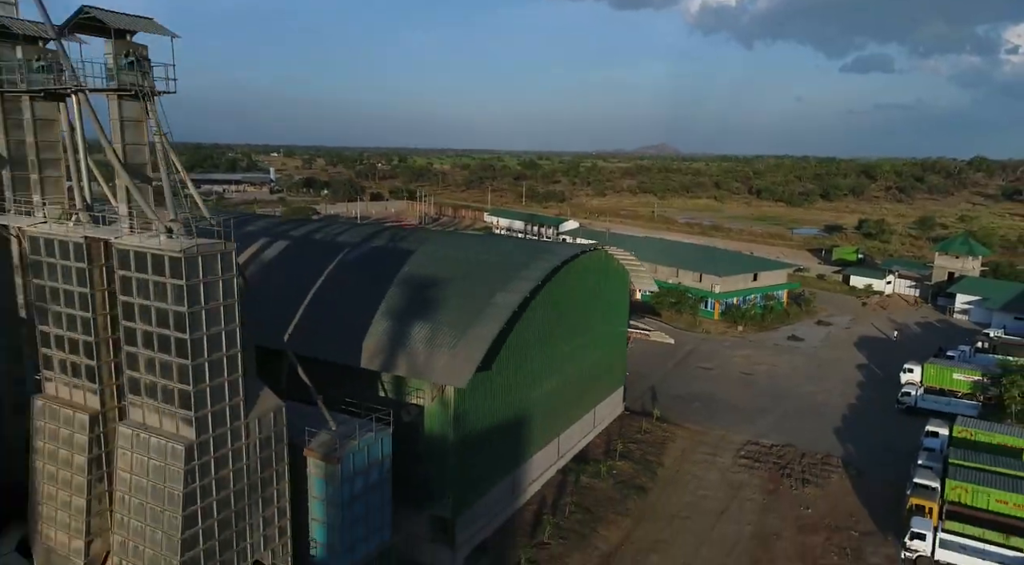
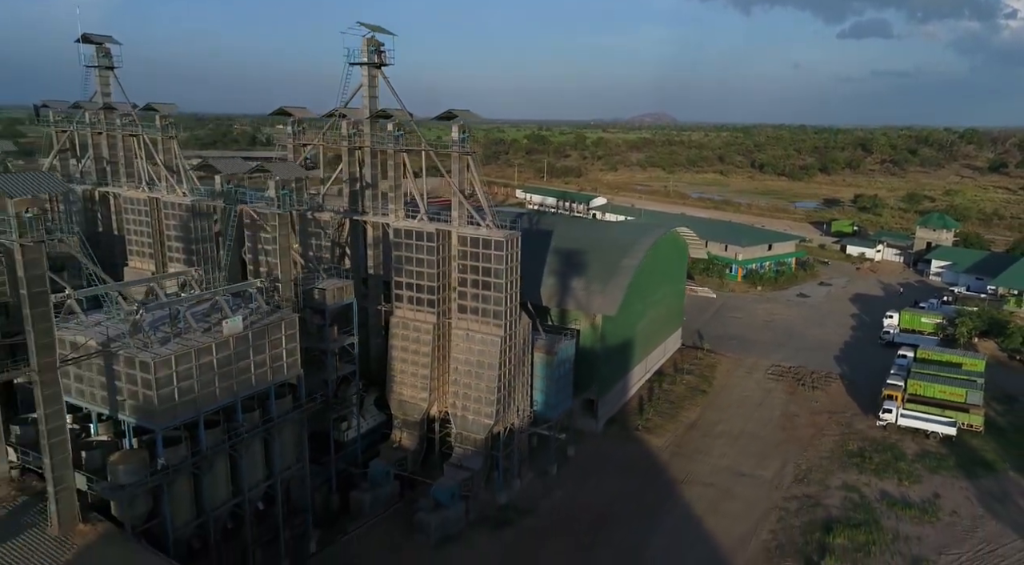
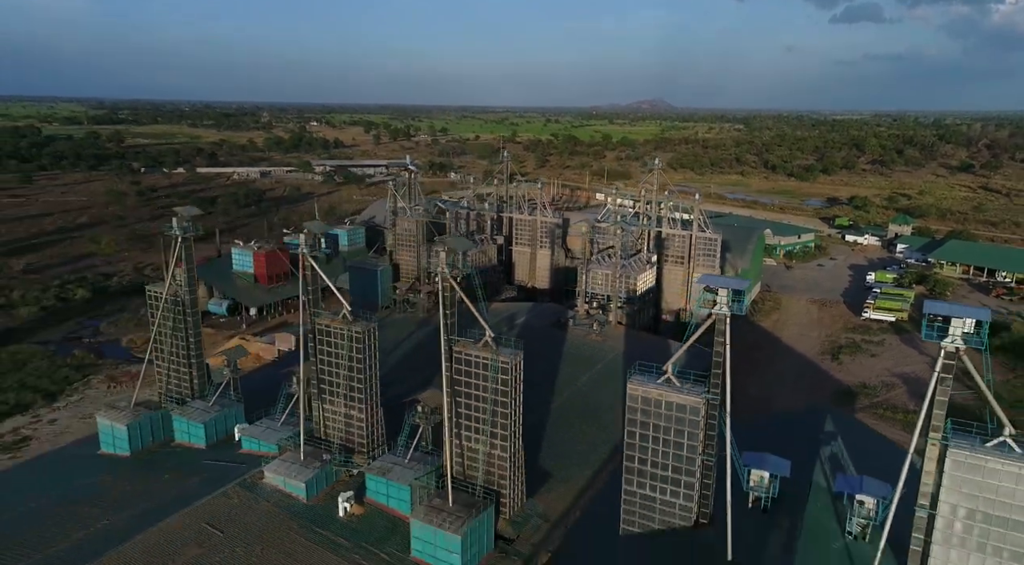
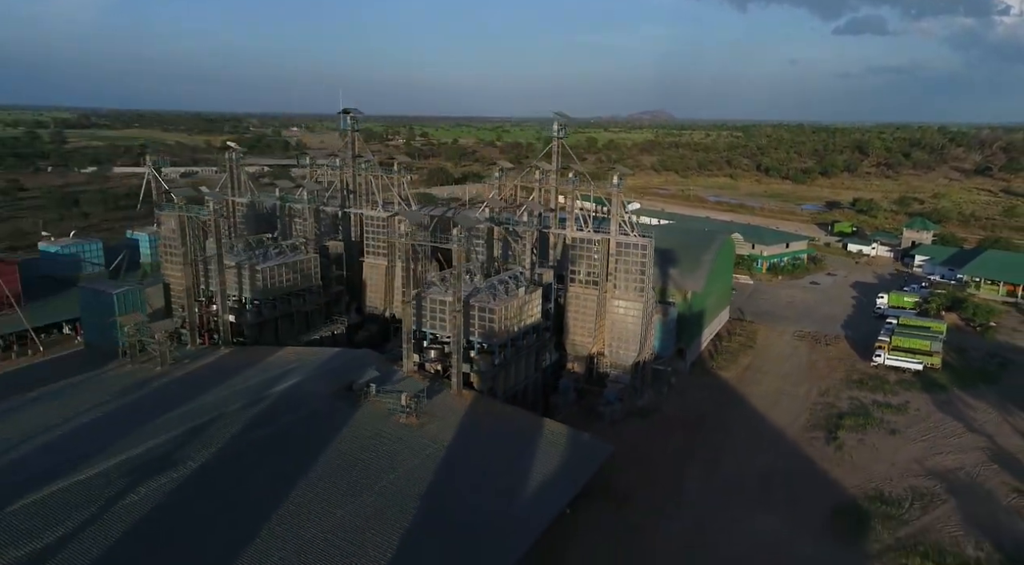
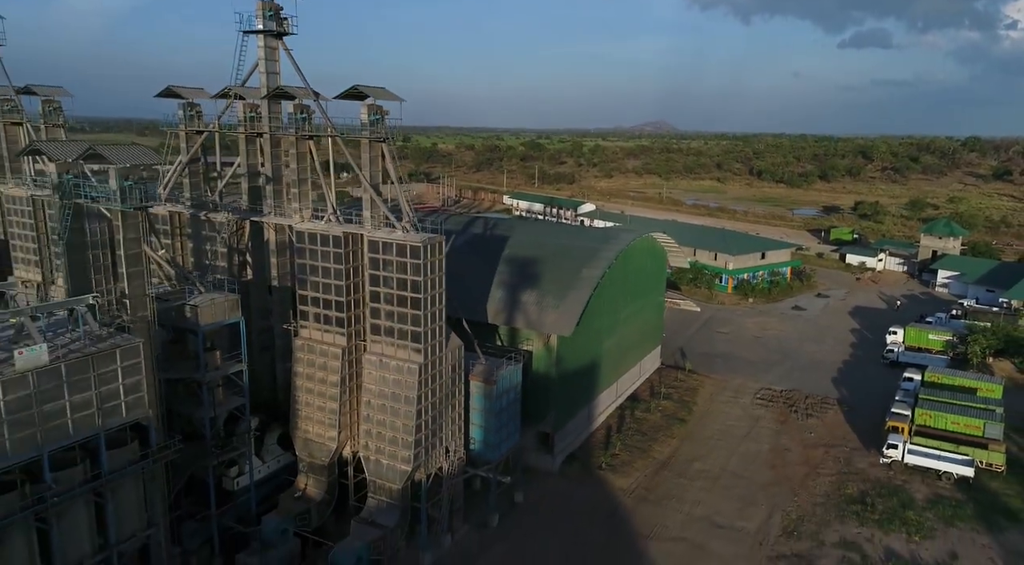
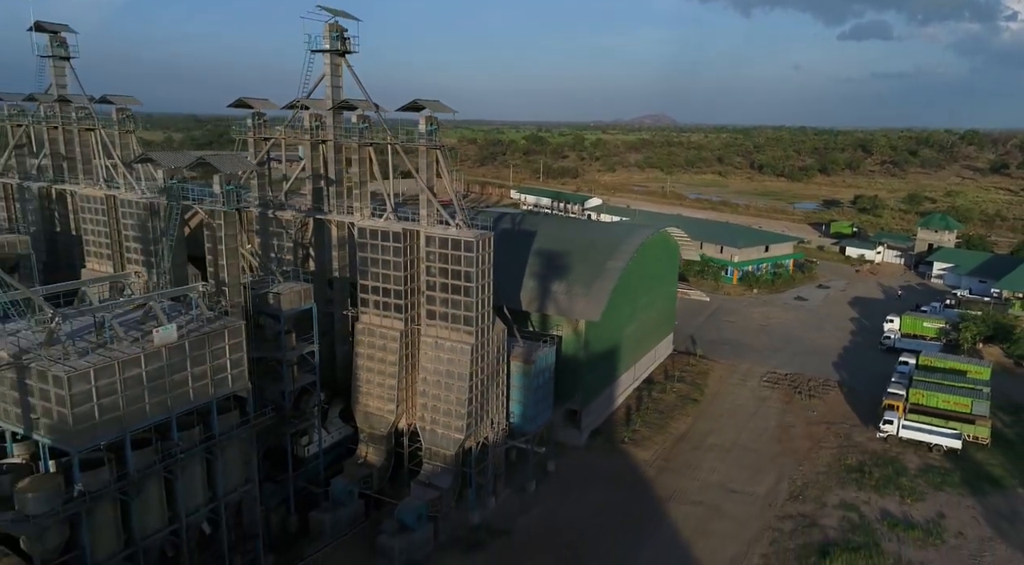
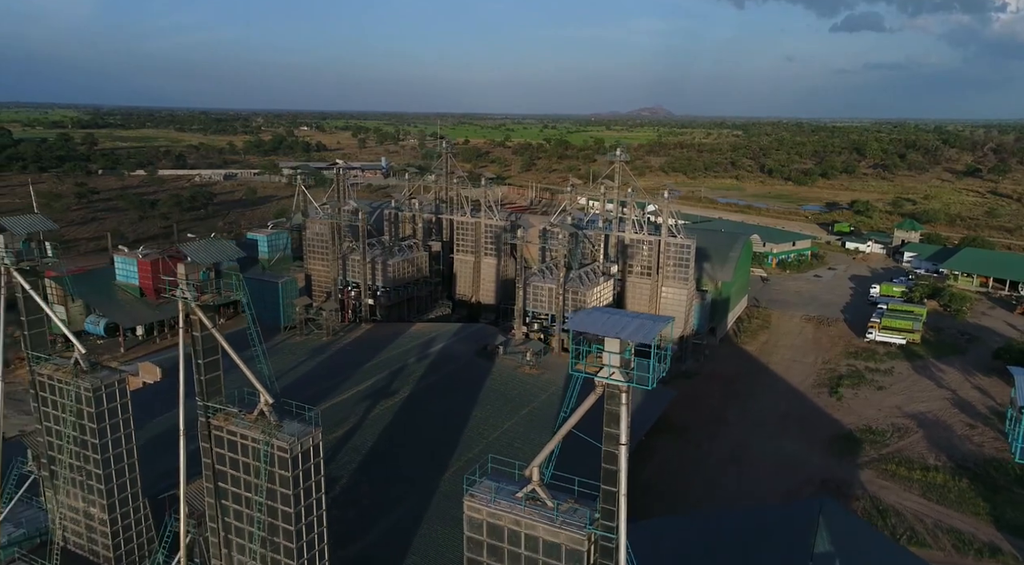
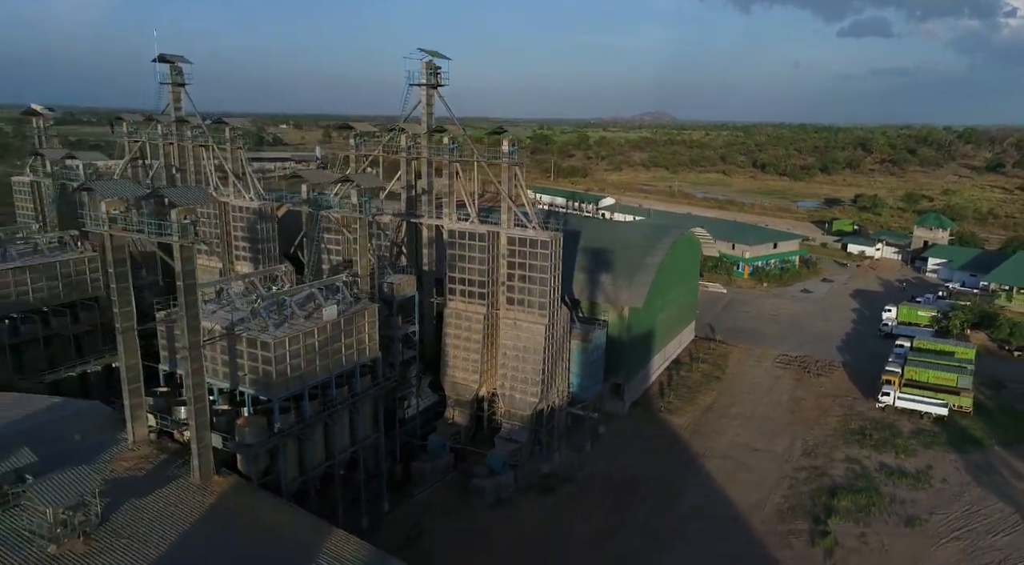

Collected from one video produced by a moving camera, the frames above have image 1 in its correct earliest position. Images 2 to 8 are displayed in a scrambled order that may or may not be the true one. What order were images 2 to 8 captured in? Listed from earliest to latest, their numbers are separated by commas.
5, 6, 2, 8, 4, 7, 3
